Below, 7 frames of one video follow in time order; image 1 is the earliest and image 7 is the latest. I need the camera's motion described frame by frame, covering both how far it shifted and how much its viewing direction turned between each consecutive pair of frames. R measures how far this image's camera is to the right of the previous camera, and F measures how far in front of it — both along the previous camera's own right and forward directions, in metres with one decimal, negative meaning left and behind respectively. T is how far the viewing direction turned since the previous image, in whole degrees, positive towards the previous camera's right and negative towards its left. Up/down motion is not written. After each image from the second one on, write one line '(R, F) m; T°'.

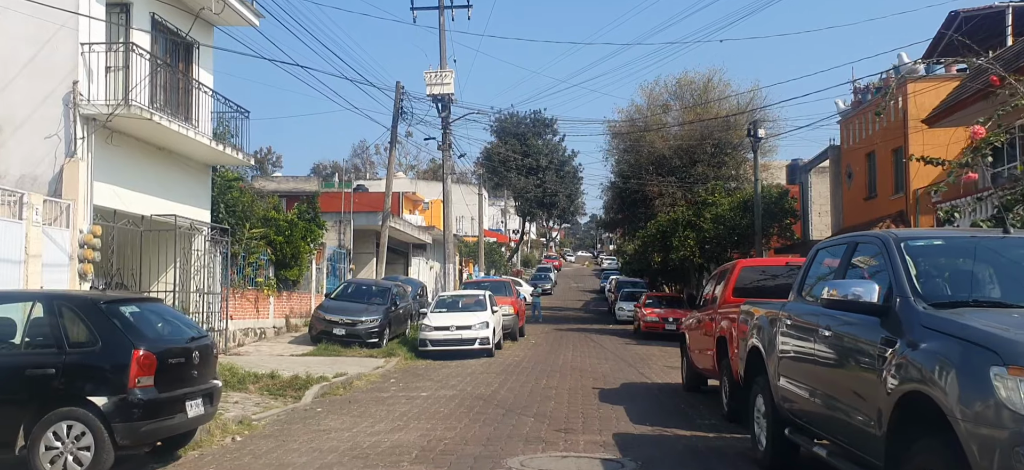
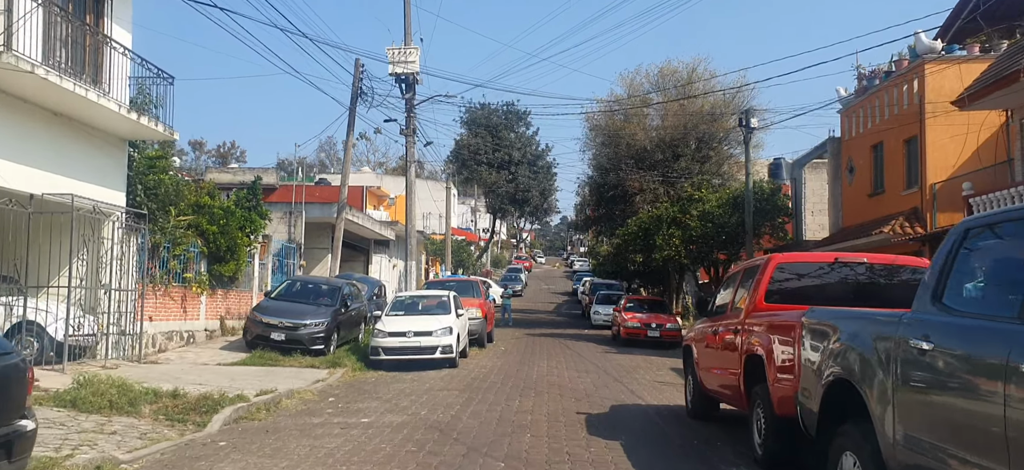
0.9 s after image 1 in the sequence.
(0.0, +2.4) m; +2°
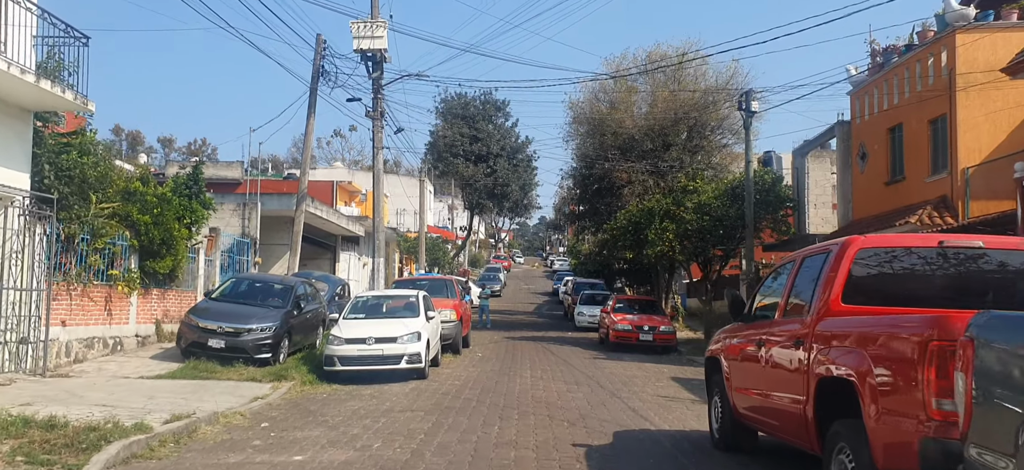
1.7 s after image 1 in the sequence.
(0.0, +2.2) m; +2°
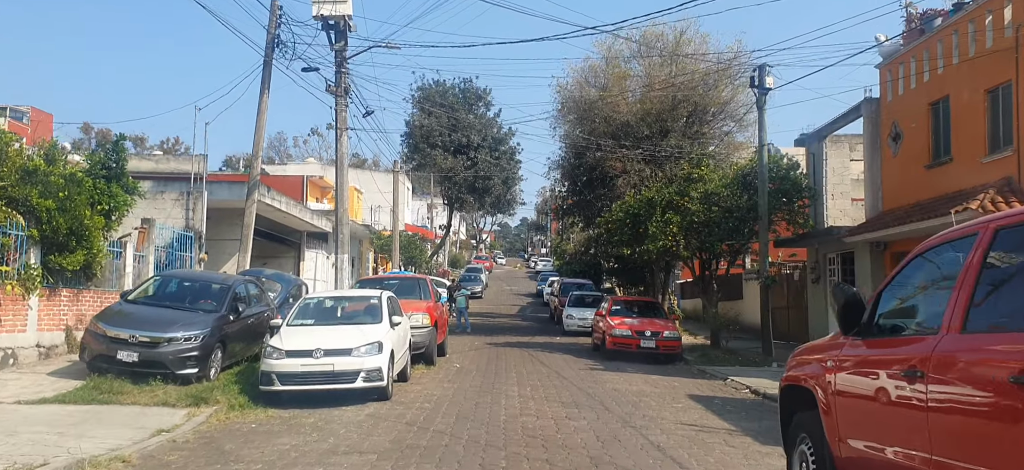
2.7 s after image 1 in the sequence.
(0.0, +2.6) m; +1°
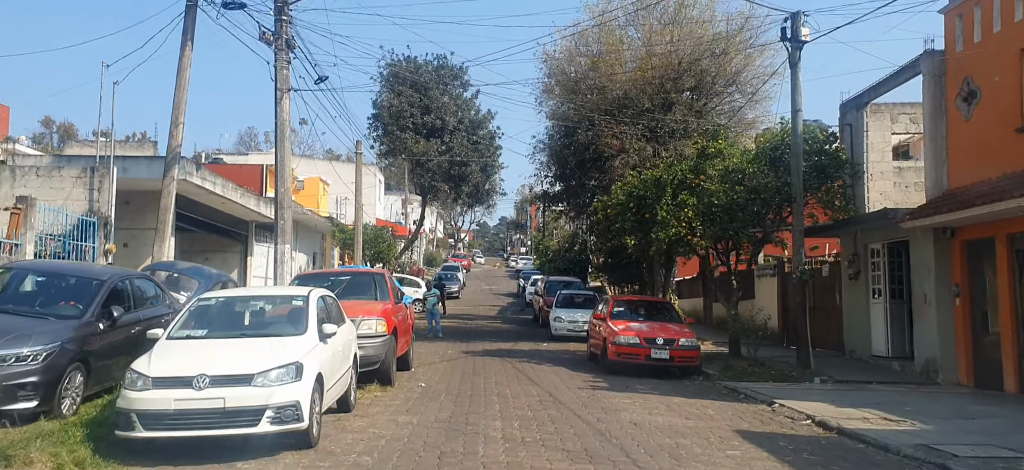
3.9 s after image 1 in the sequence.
(0.0, +3.5) m; +2°
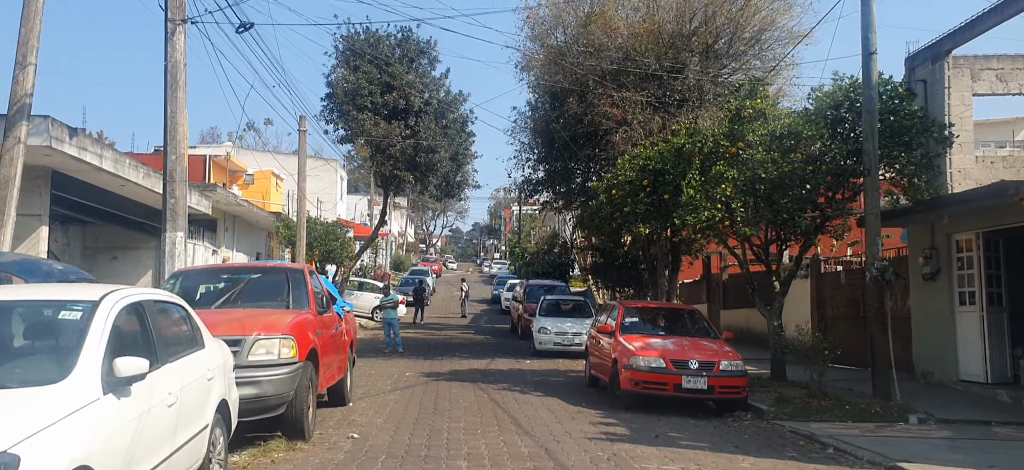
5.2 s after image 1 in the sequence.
(0.0, +4.2) m; +2°
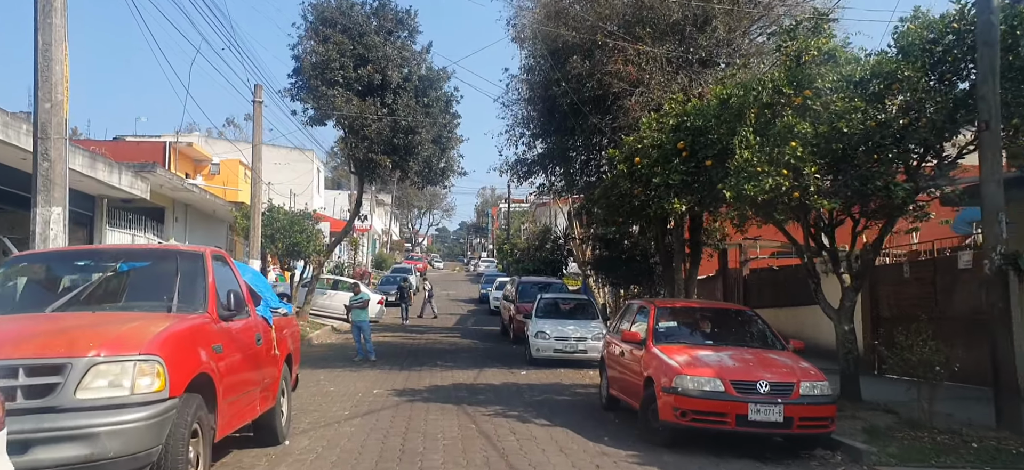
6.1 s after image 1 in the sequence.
(-0.1, +3.1) m; +1°
